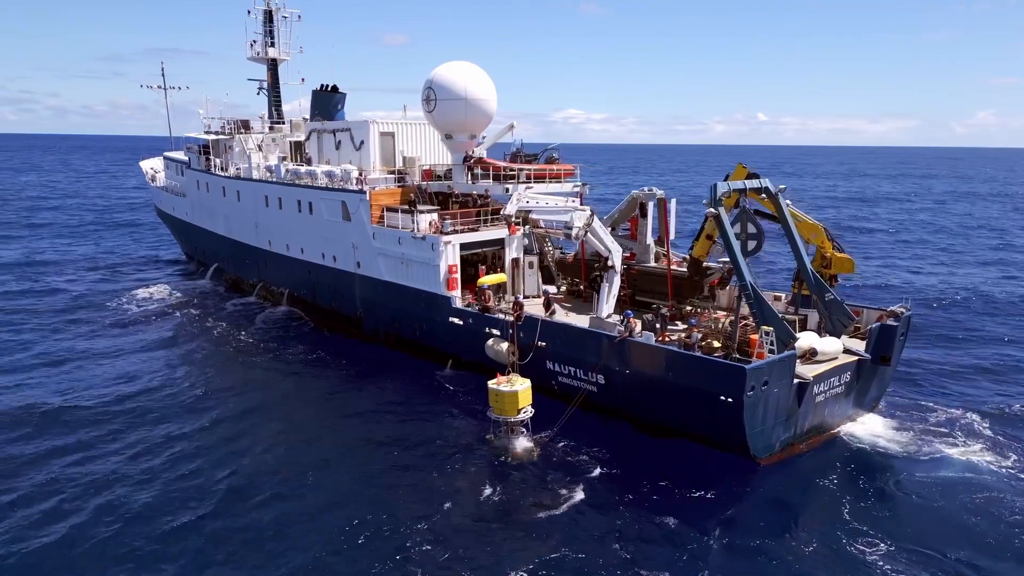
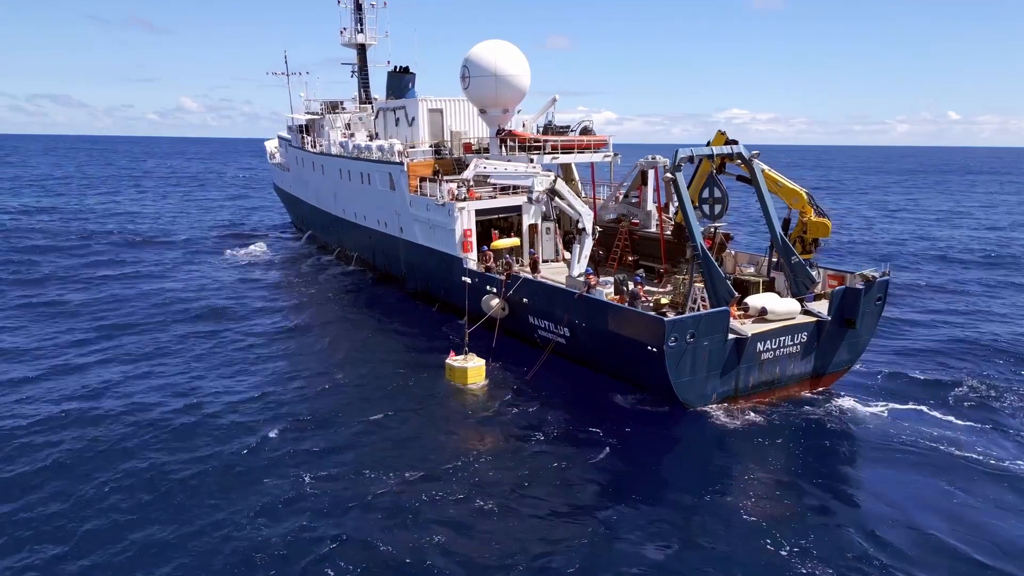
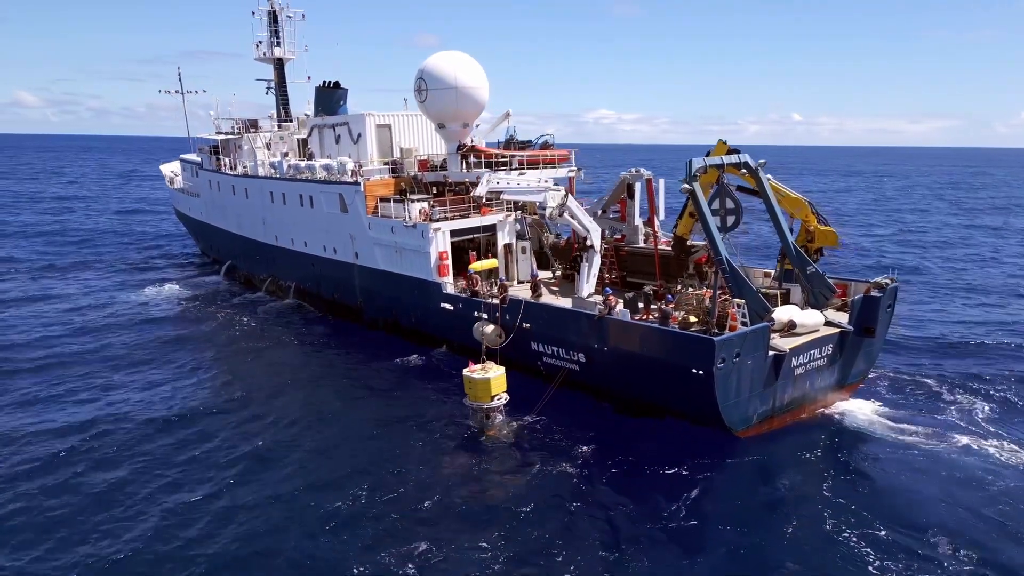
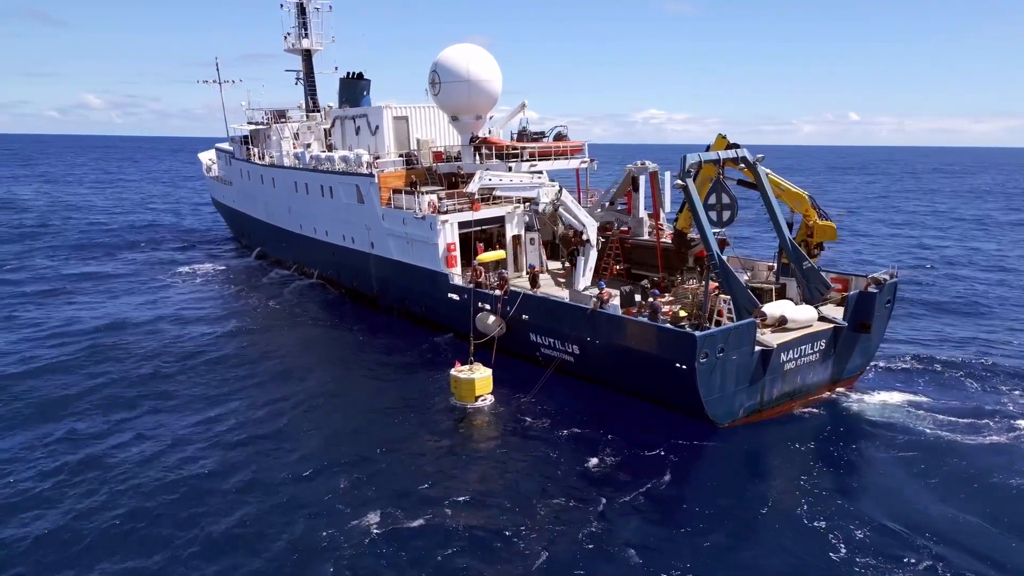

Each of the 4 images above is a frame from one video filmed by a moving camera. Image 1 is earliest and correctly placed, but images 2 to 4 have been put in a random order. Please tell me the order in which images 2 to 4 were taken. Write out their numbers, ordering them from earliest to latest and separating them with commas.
3, 4, 2
